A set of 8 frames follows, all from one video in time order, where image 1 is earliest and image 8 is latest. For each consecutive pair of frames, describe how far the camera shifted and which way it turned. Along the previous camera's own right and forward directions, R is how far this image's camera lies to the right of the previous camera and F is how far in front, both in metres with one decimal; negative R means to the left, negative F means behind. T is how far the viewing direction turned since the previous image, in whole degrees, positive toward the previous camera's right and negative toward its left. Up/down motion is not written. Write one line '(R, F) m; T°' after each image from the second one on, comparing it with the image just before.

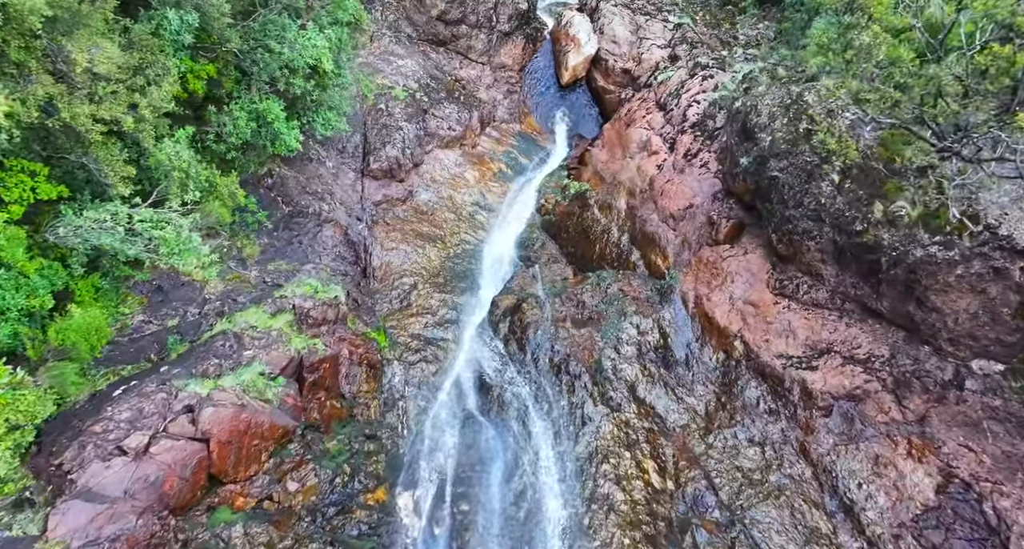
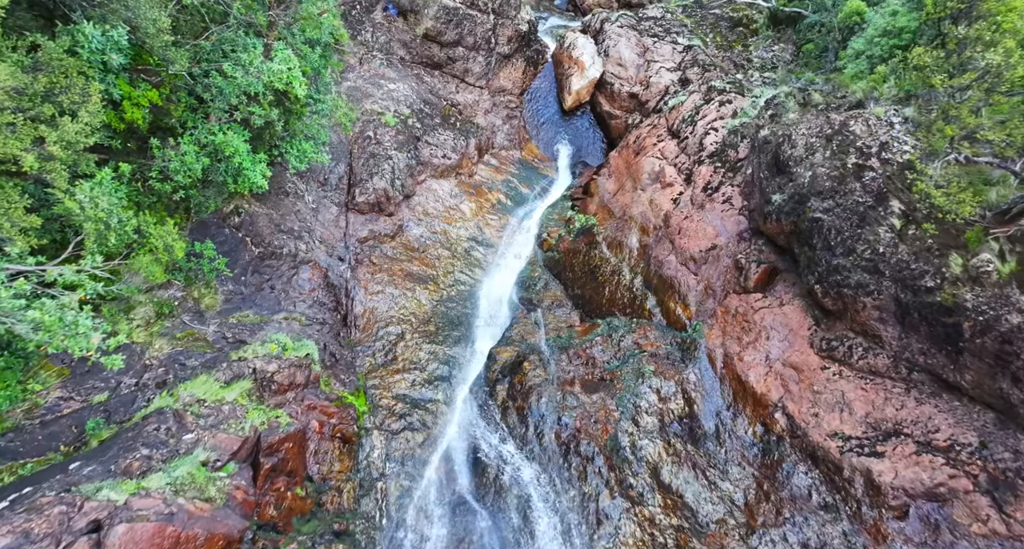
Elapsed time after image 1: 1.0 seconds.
(0.0, +1.1) m; 0°
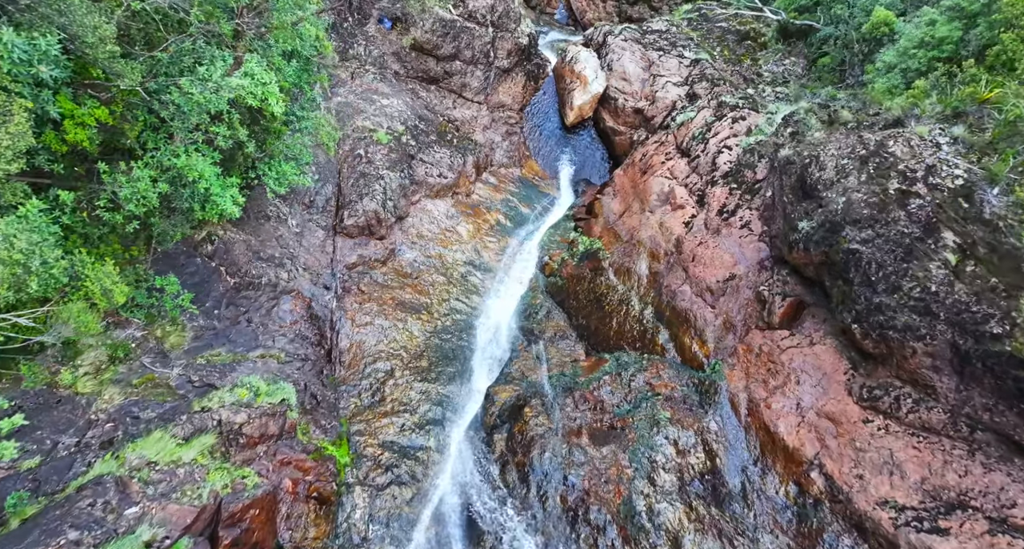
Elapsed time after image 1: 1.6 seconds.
(0.0, +0.7) m; 0°
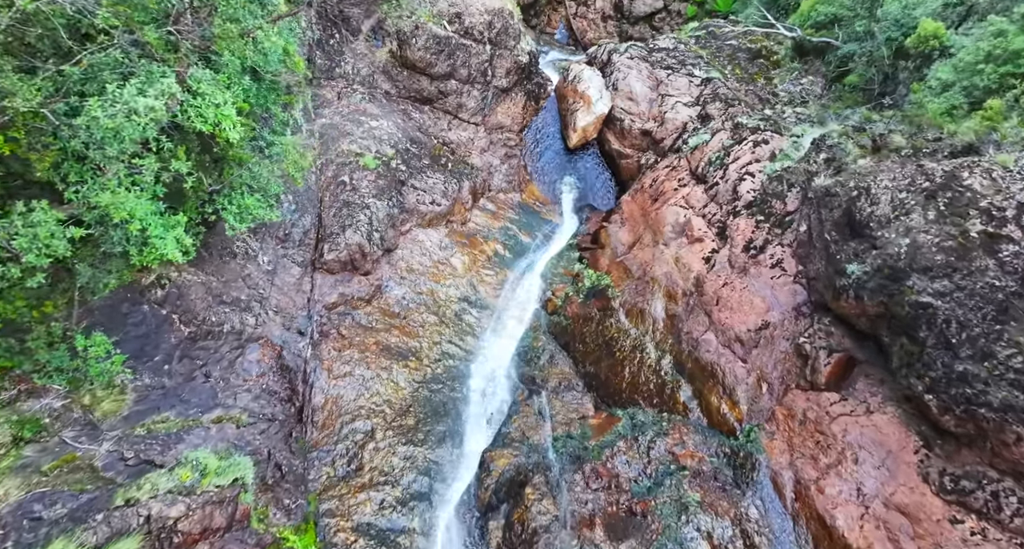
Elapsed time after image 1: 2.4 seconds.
(0.0, +1.0) m; 0°
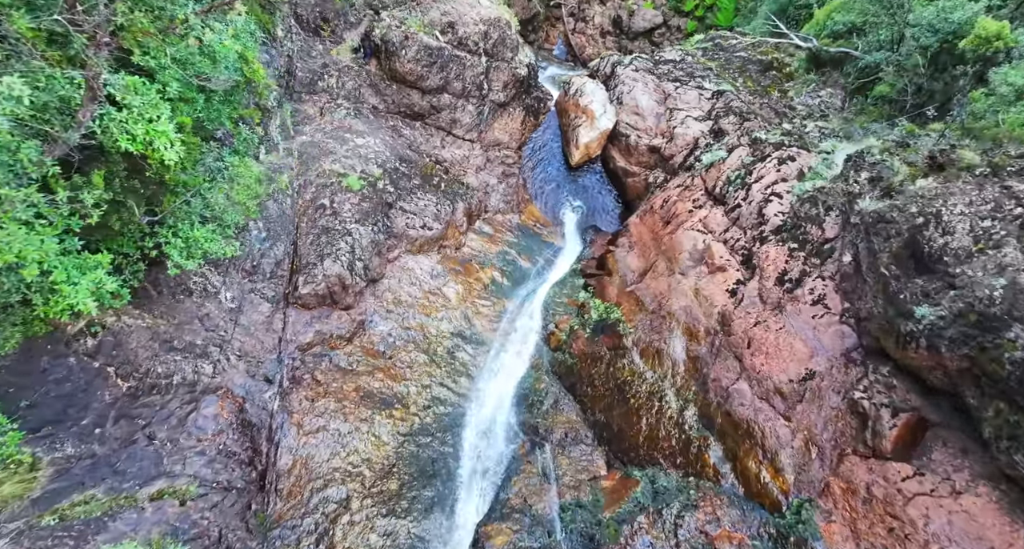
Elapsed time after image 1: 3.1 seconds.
(0.0, +1.0) m; 0°
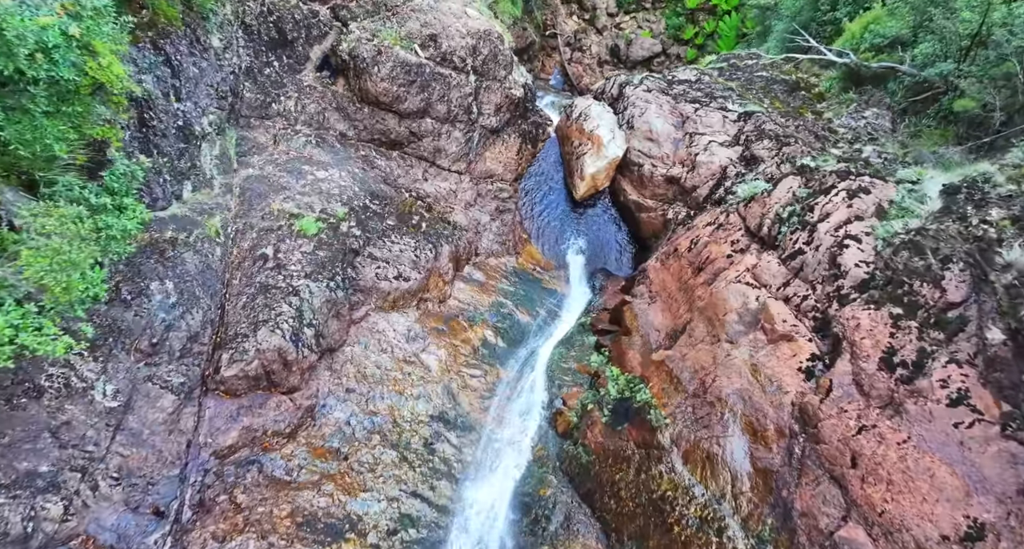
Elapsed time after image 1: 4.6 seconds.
(0.0, +2.0) m; 0°
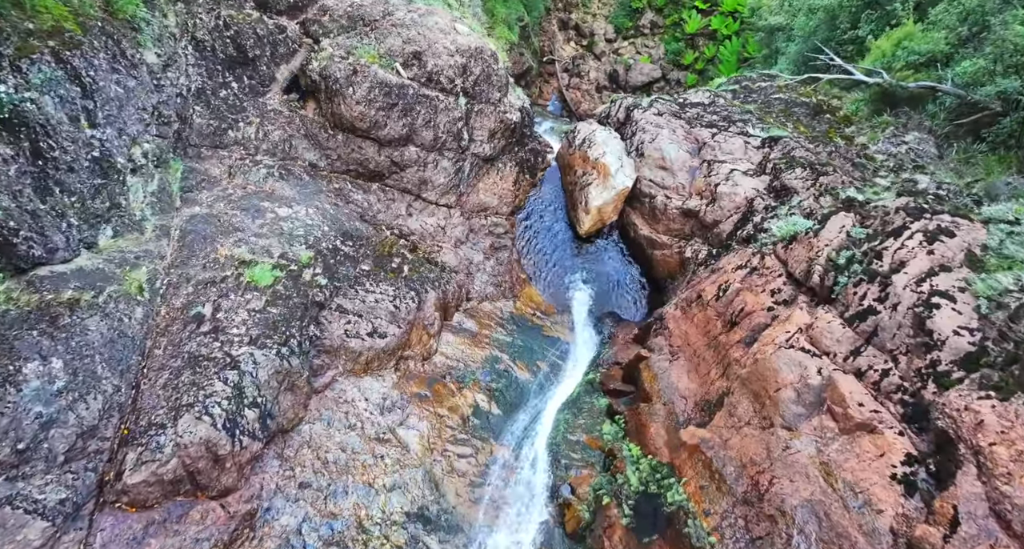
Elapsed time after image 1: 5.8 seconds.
(0.0, +1.4) m; 0°
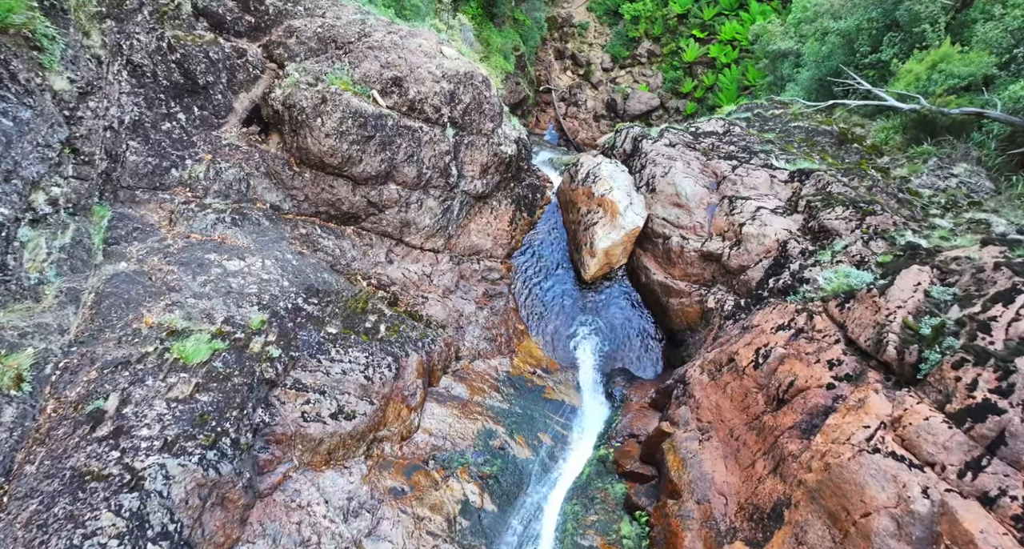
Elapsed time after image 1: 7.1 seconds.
(0.0, +1.3) m; 0°
